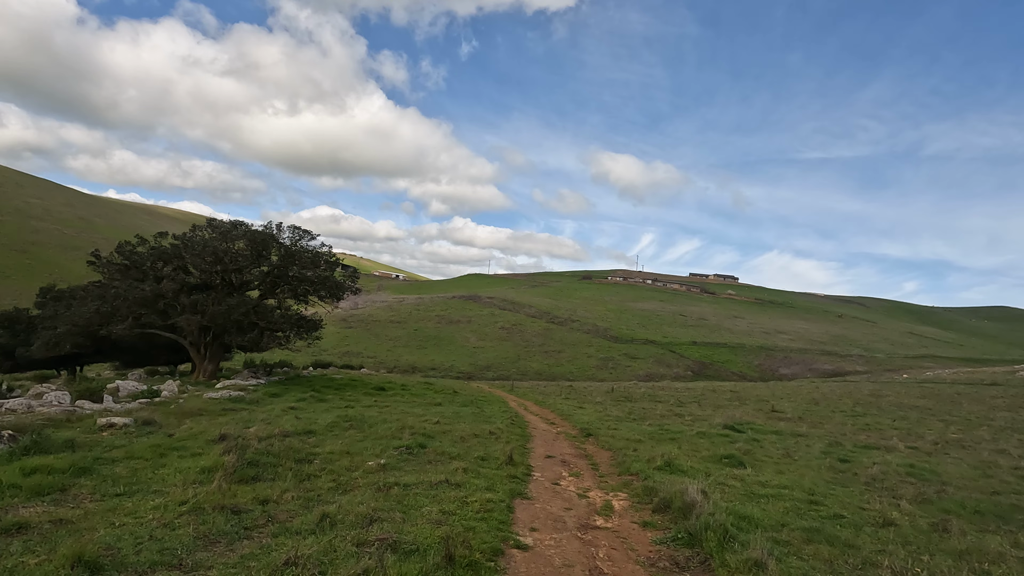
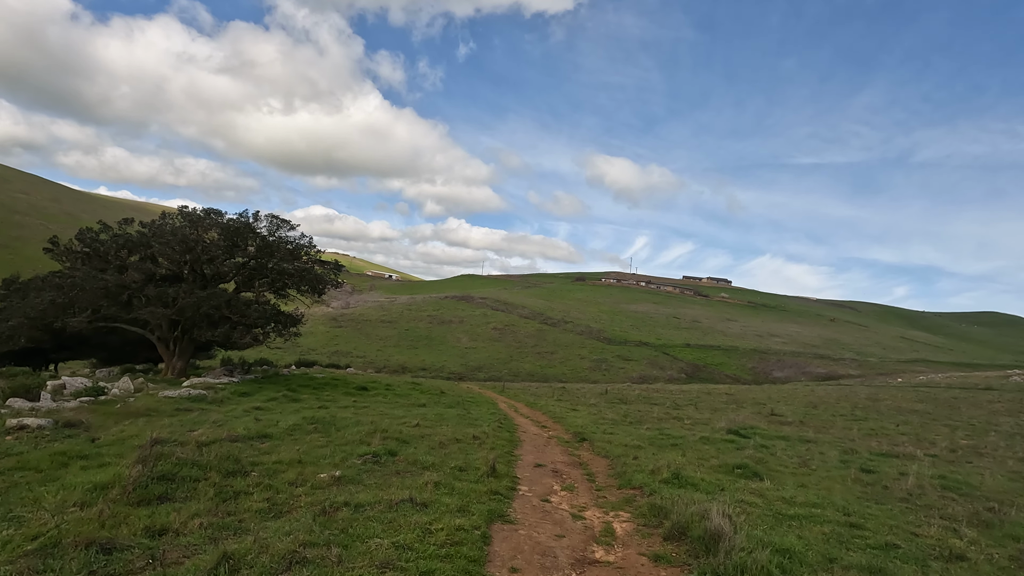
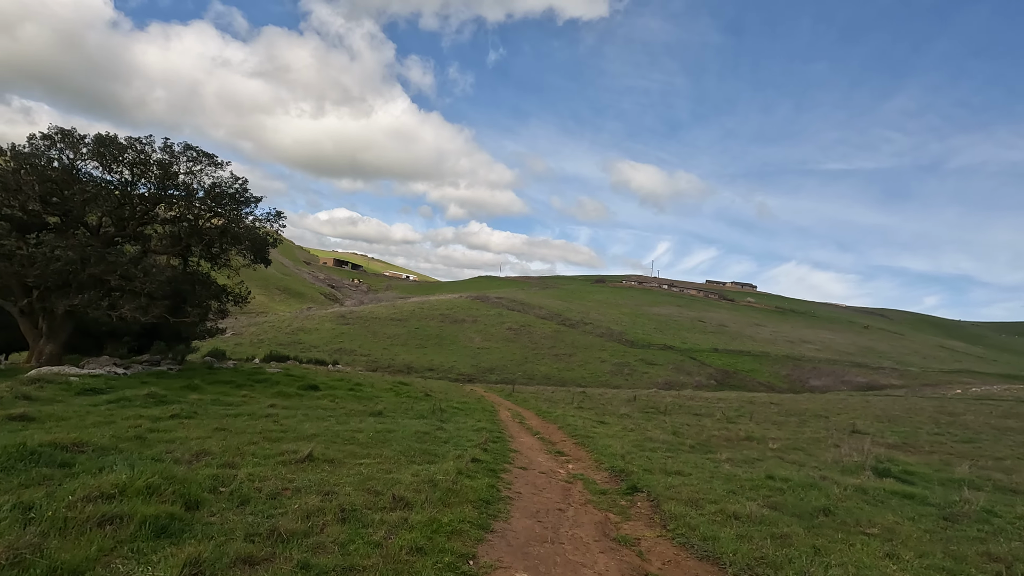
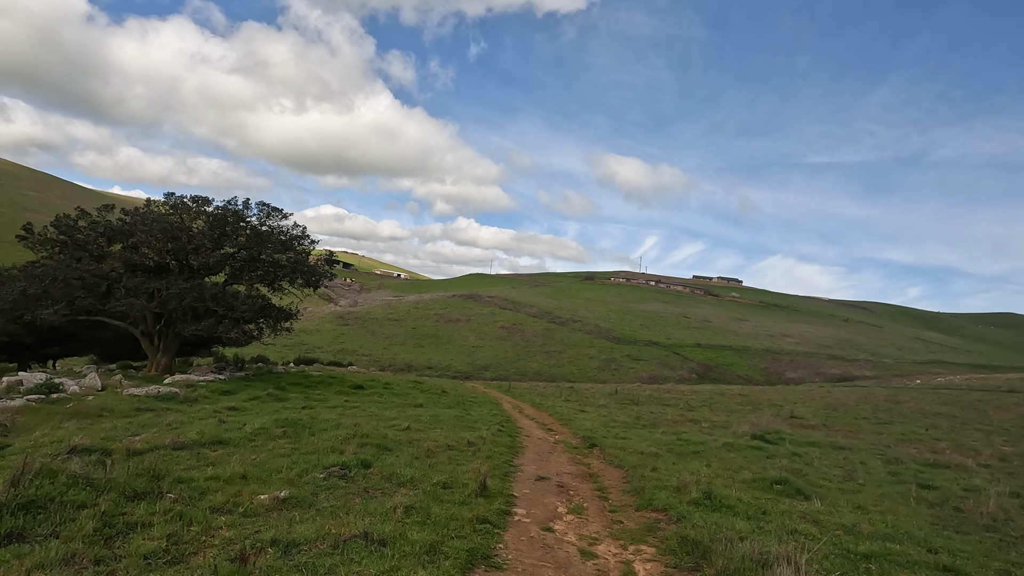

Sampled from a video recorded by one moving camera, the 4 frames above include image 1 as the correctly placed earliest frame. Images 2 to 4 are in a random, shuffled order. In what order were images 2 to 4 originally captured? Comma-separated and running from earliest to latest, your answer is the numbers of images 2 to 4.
2, 4, 3
